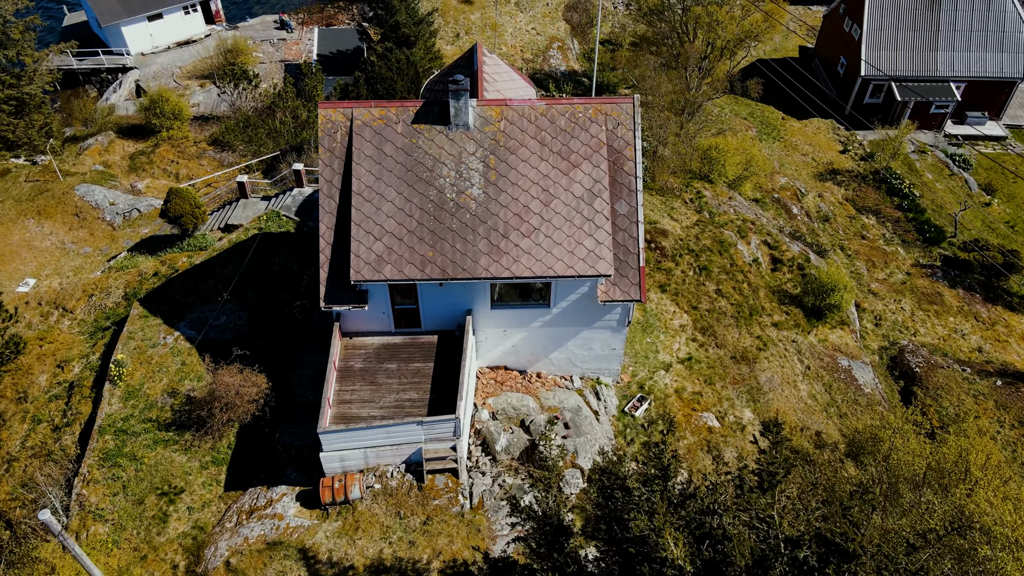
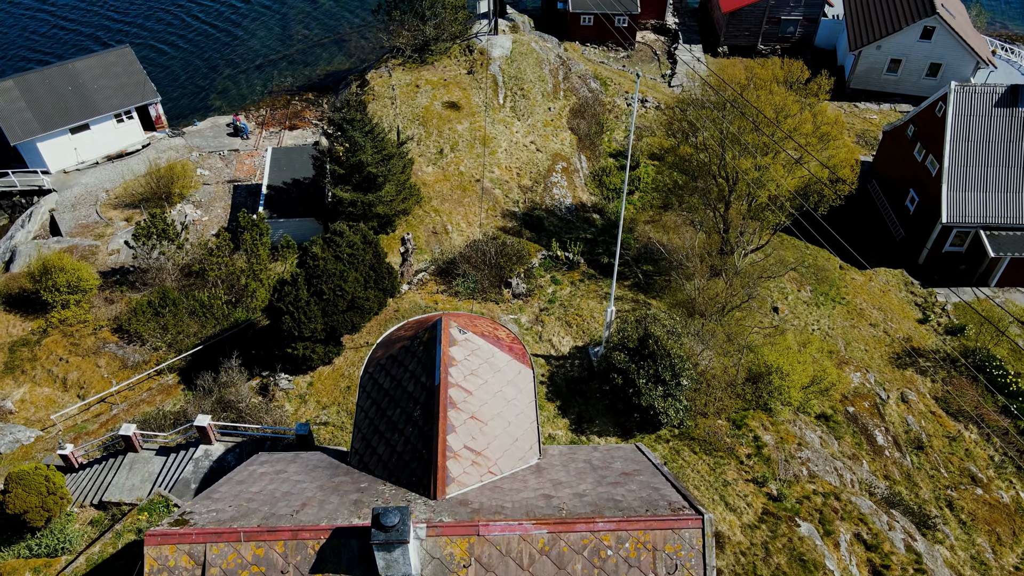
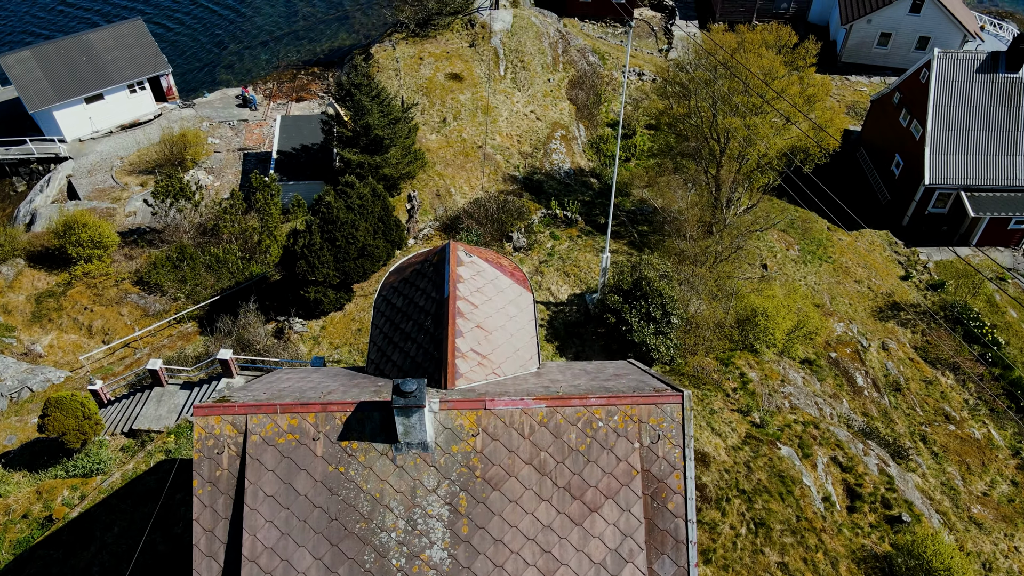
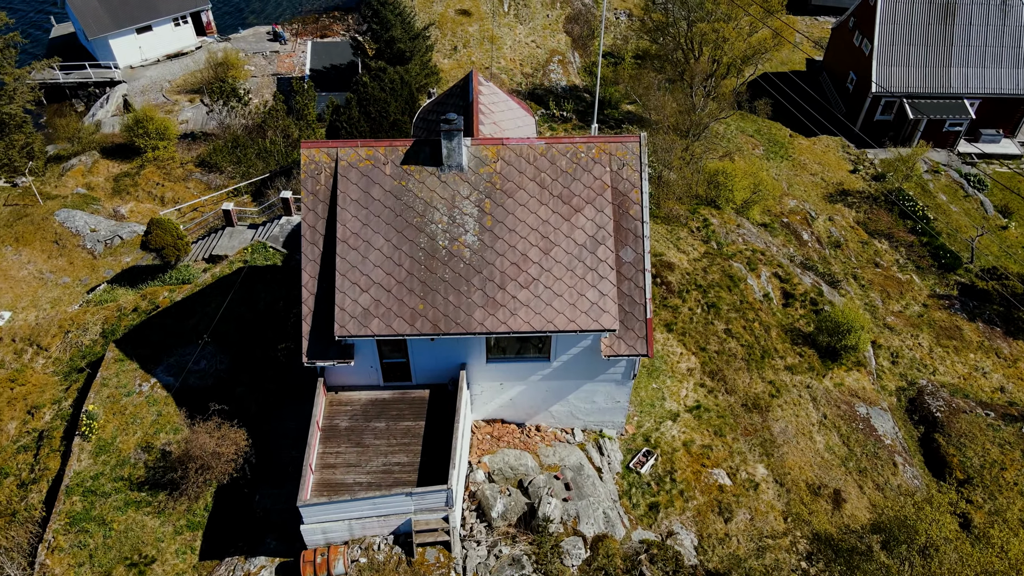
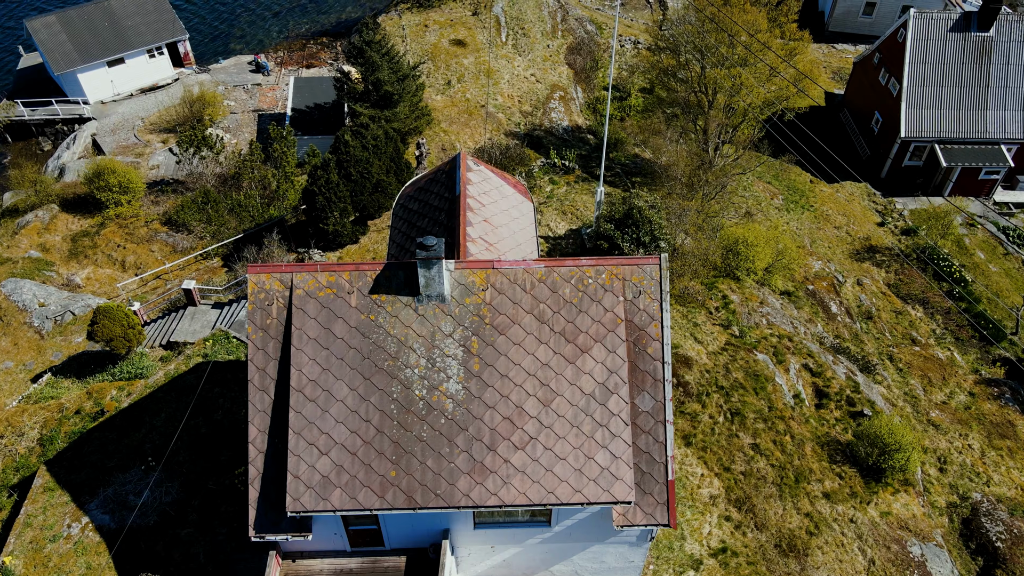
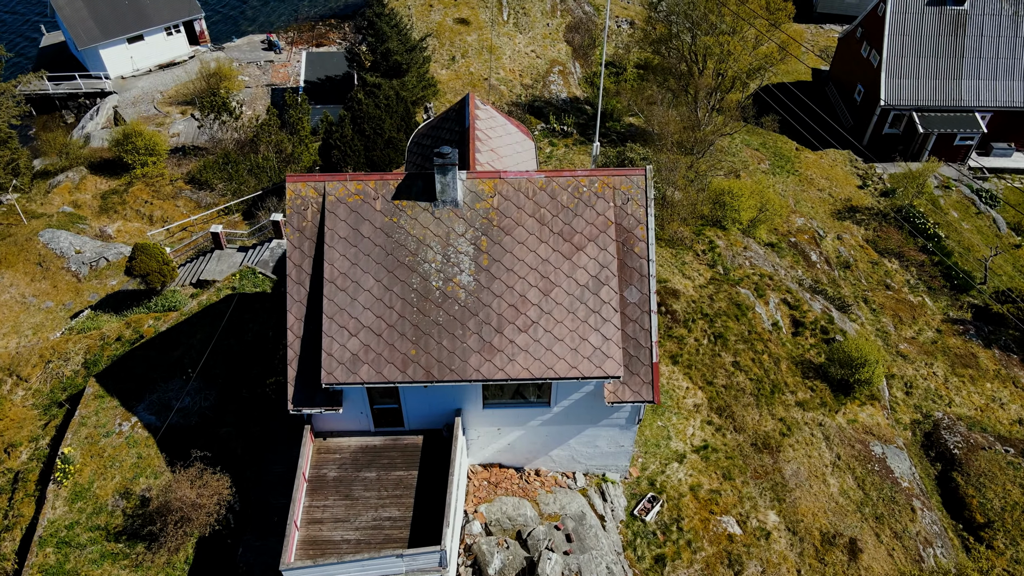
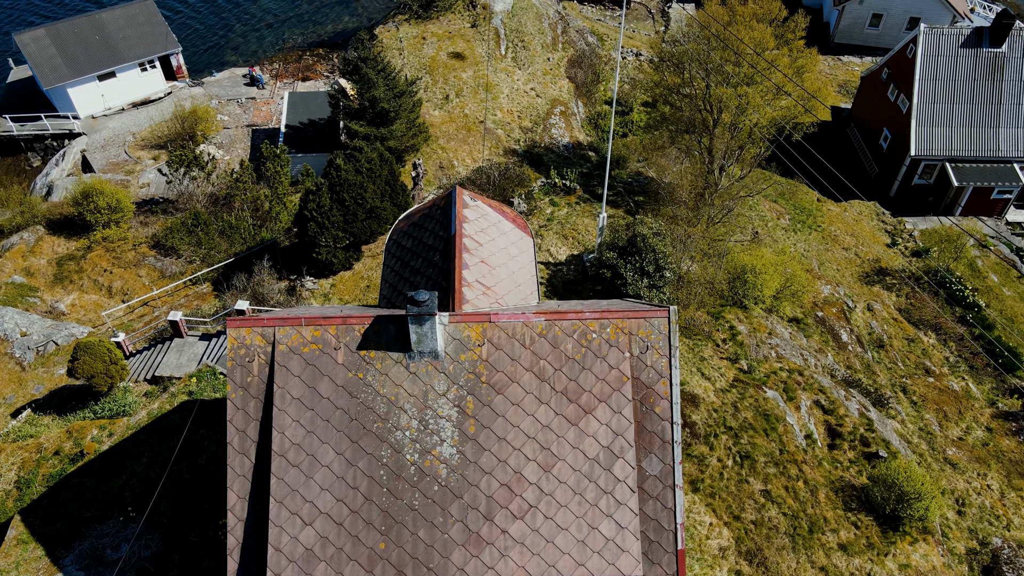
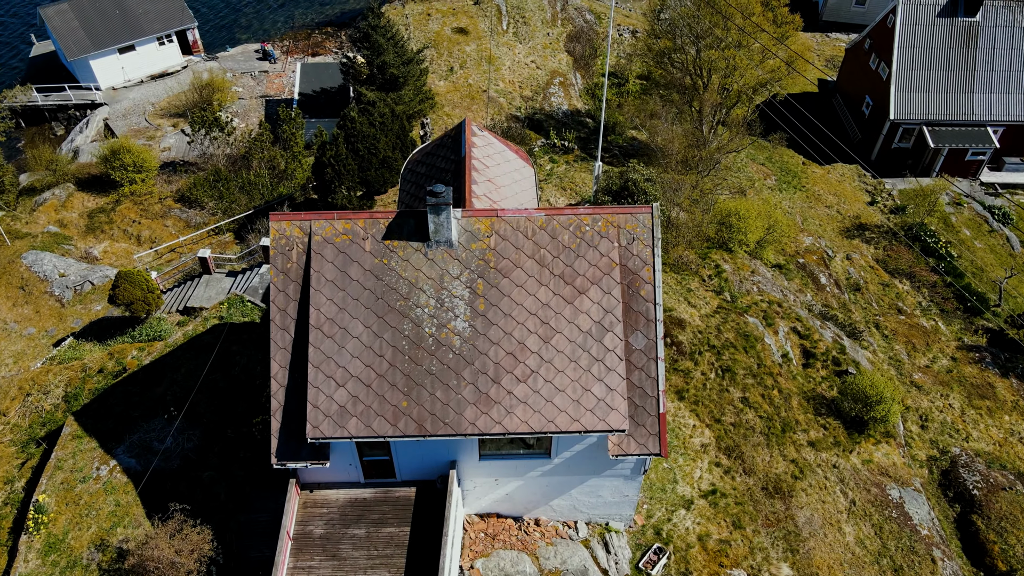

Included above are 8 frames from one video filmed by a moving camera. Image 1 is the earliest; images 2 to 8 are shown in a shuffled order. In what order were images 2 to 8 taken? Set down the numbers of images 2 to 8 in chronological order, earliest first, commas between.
4, 6, 8, 5, 7, 3, 2
